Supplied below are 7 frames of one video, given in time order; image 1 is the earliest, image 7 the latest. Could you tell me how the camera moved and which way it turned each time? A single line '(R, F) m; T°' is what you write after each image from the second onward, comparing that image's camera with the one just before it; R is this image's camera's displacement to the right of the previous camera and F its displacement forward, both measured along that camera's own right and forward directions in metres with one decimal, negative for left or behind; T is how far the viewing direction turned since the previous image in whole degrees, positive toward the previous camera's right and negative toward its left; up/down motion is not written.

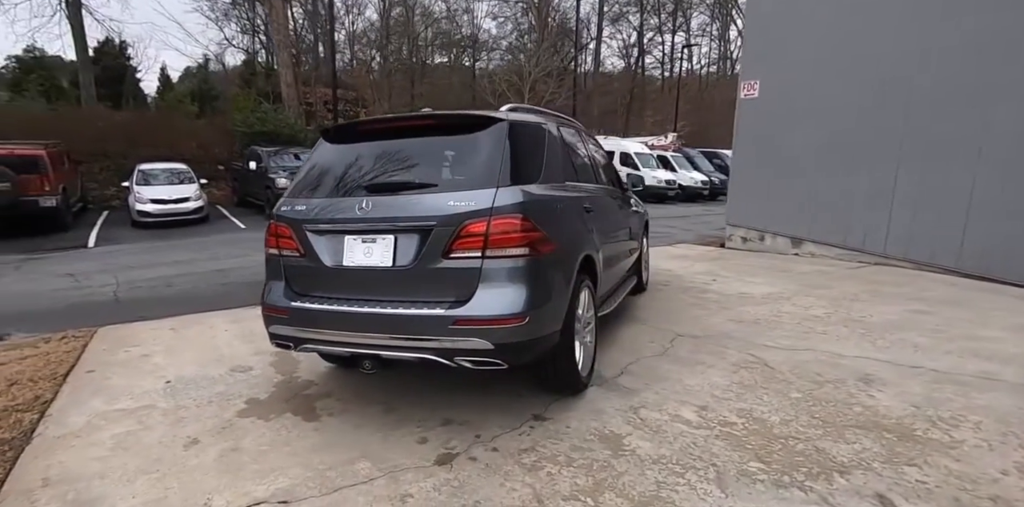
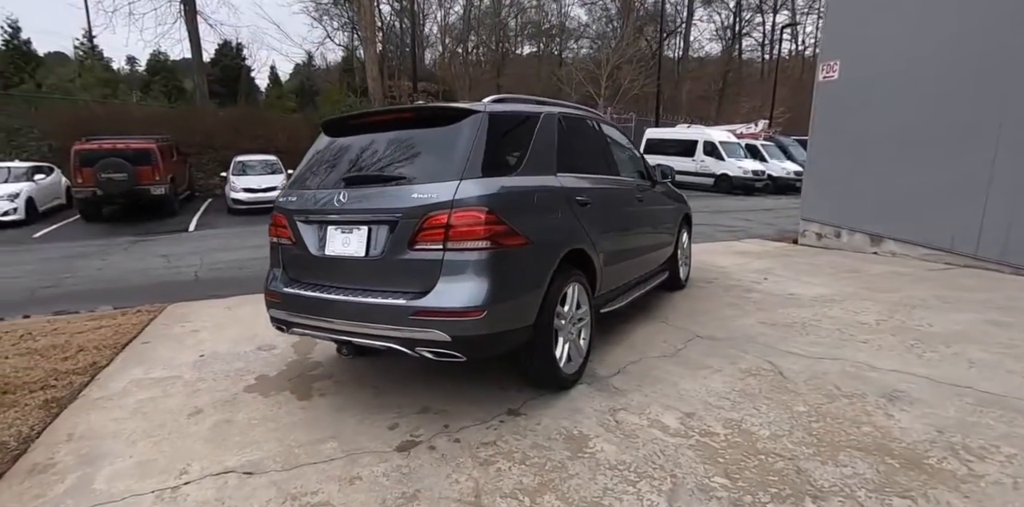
(+0.6, +0.1) m; -9°
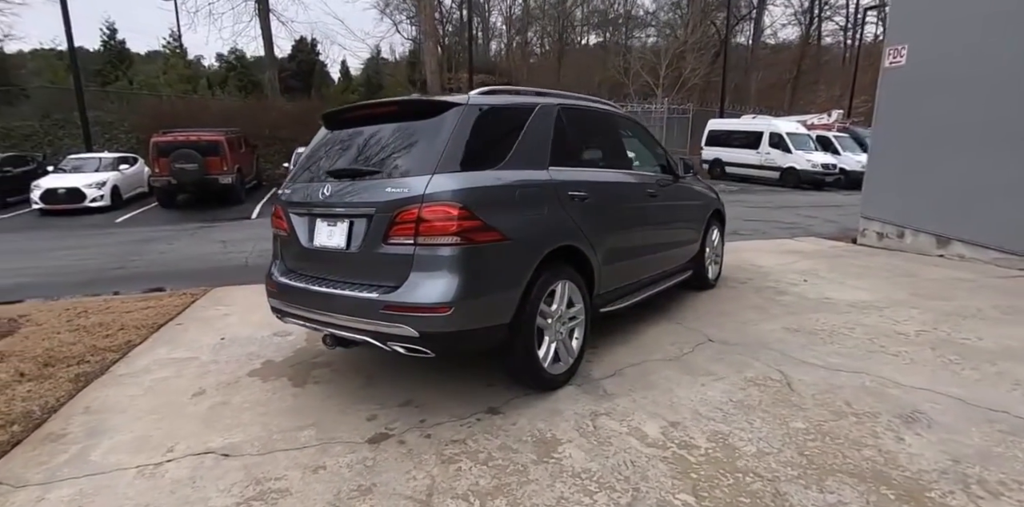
(+0.4, +0.1) m; -7°
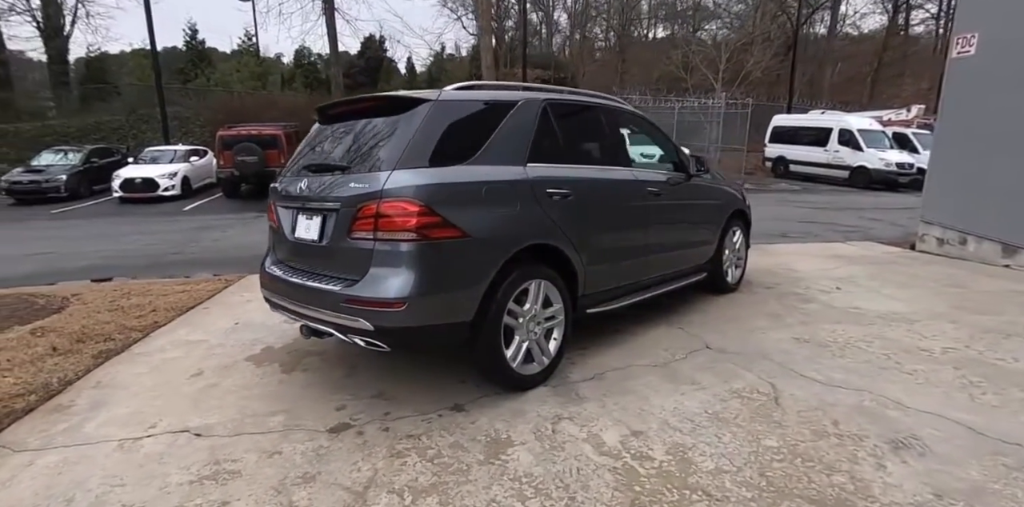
(+0.5, +0.1) m; -6°
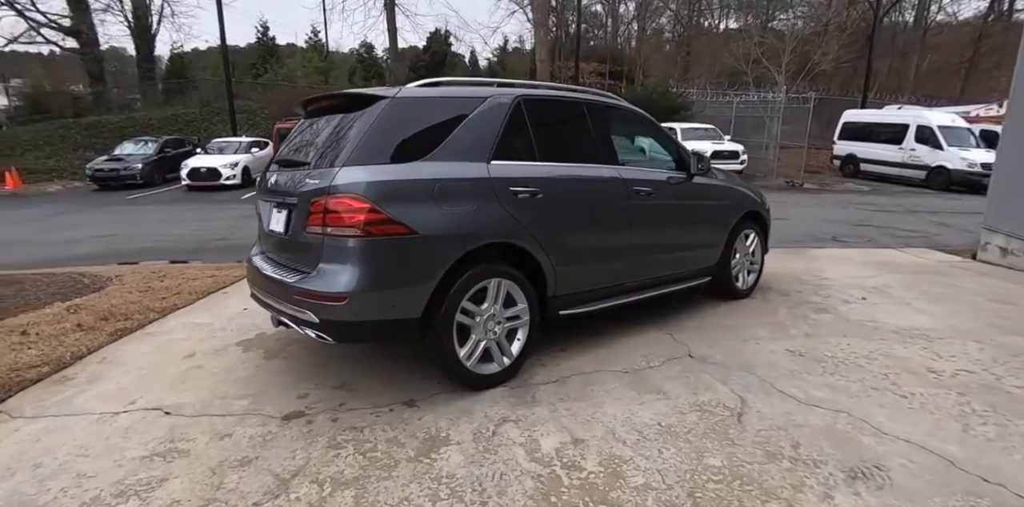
(+0.5, +0.1) m; -6°
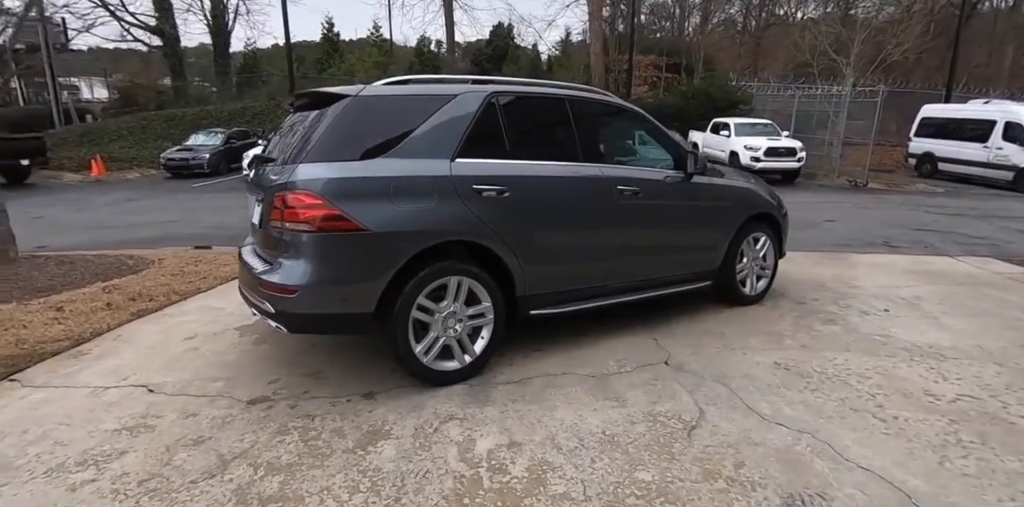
(+0.5, 0.0) m; -6°
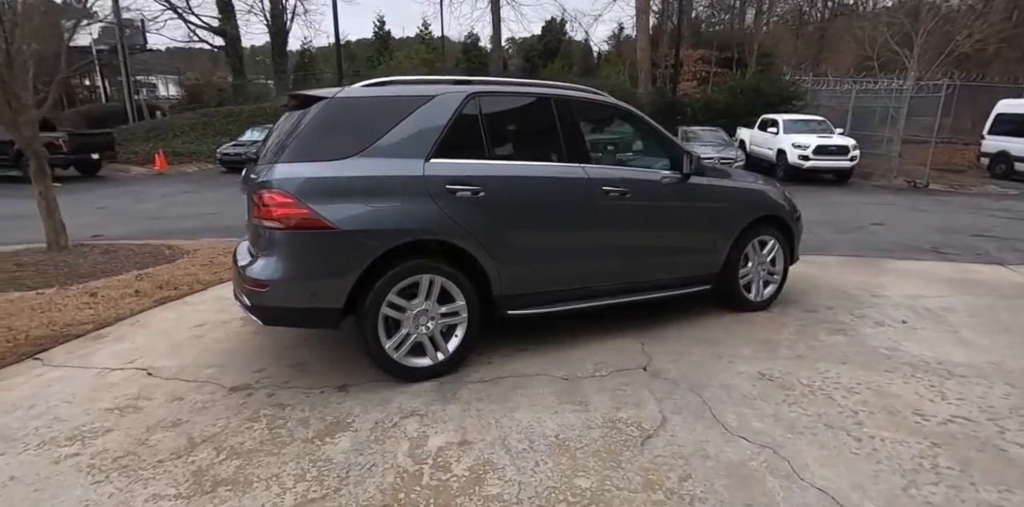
(+0.4, 0.0) m; -5°
